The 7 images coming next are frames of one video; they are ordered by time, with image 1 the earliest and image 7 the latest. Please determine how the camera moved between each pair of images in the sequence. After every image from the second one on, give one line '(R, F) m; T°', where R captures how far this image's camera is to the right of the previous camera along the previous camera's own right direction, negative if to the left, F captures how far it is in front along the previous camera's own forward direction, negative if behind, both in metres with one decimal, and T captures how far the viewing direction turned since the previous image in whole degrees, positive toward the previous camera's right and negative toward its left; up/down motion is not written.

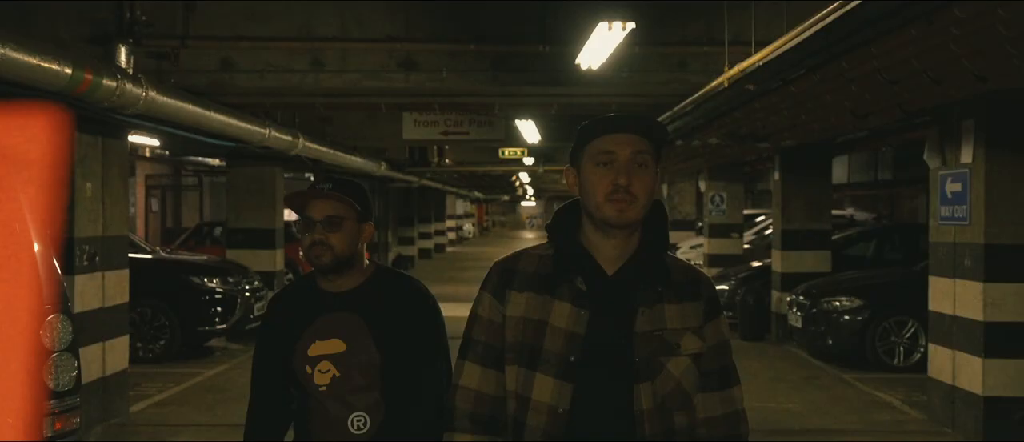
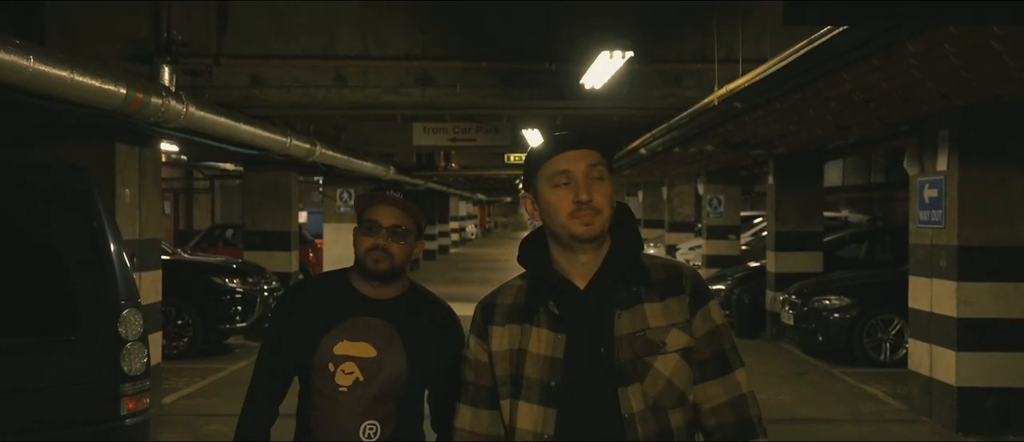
(-0.1, -0.7) m; 0°
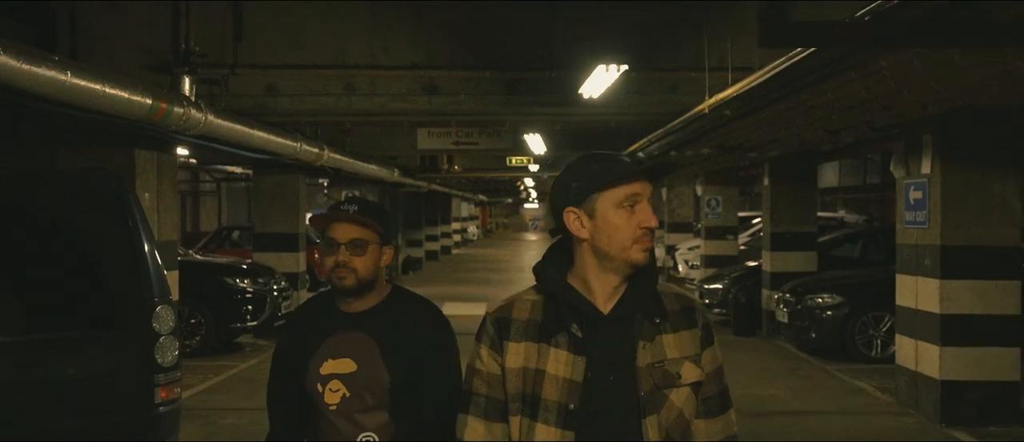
(0.0, -0.4) m; 0°
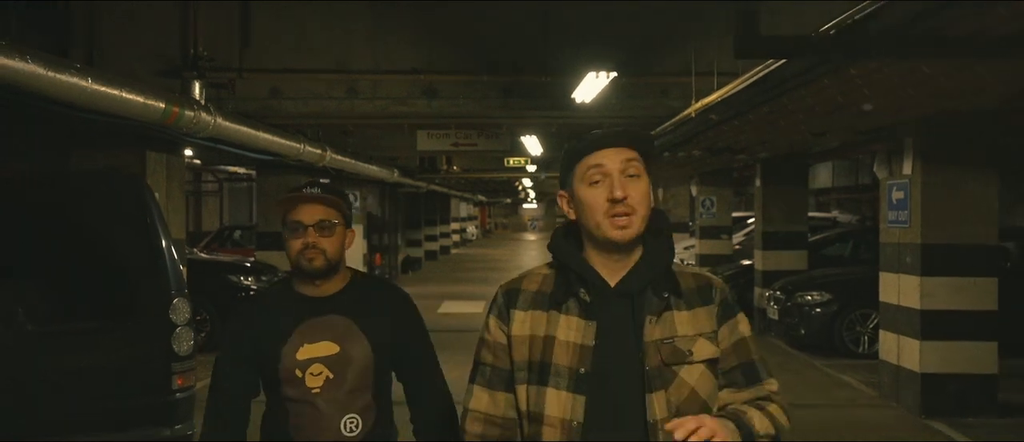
(0.0, -0.4) m; 0°
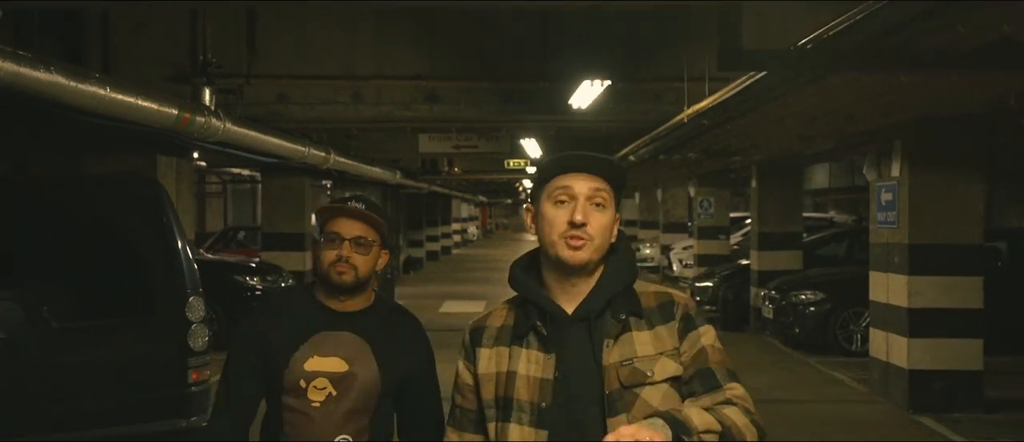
(0.0, -0.3) m; 0°
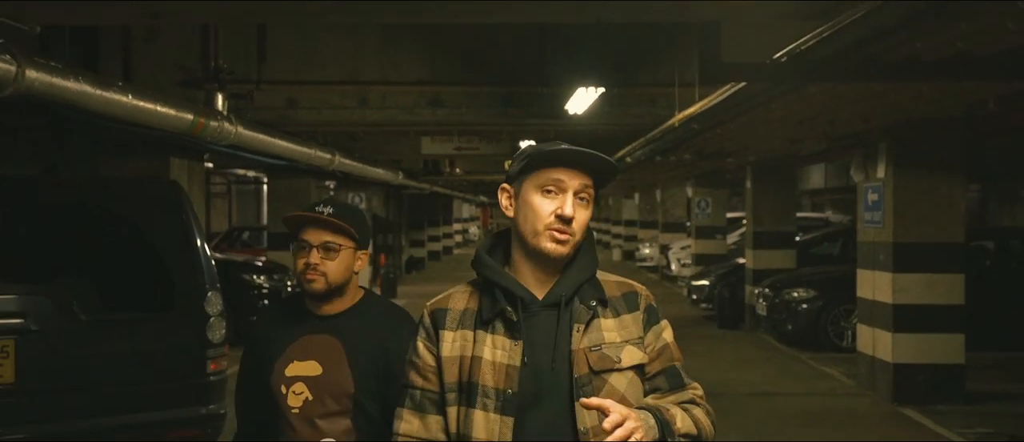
(0.0, -0.4) m; 0°
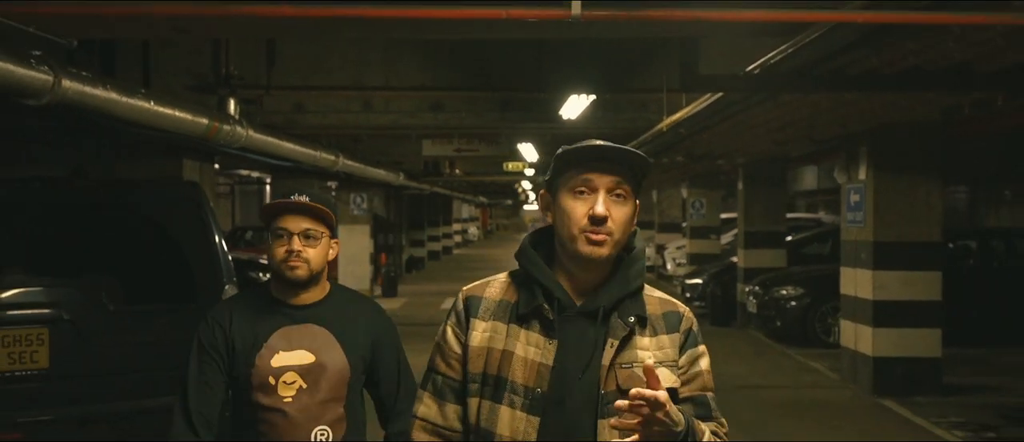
(0.0, -0.5) m; 0°
